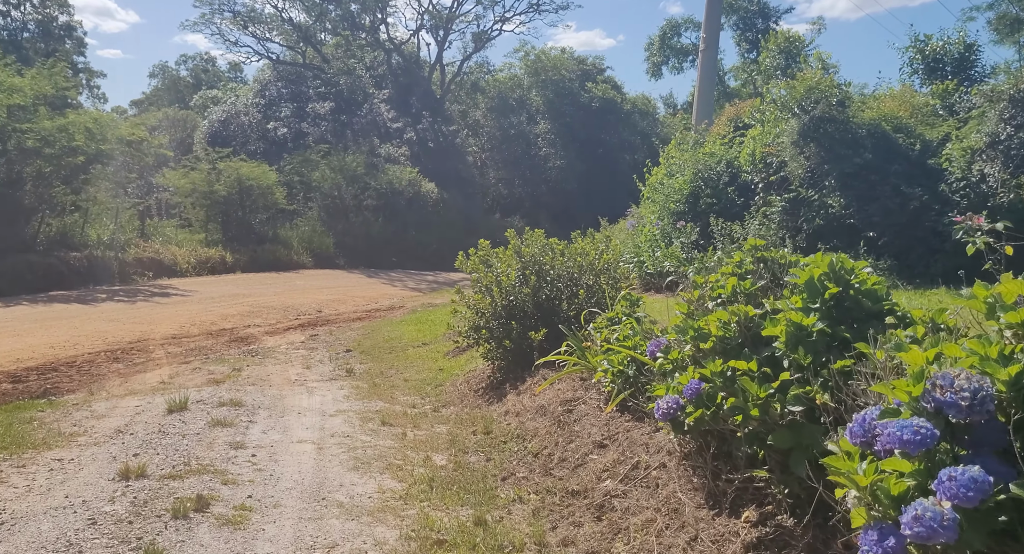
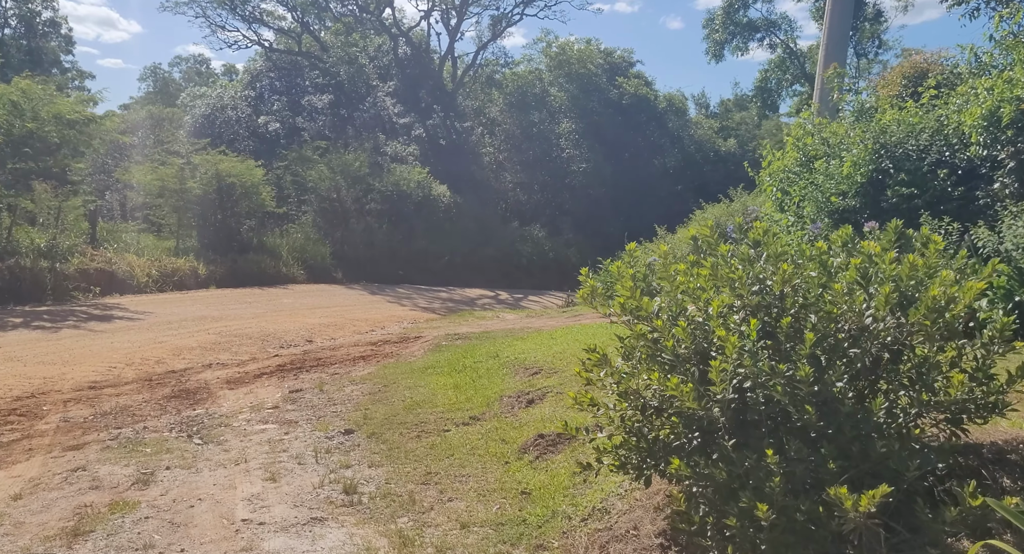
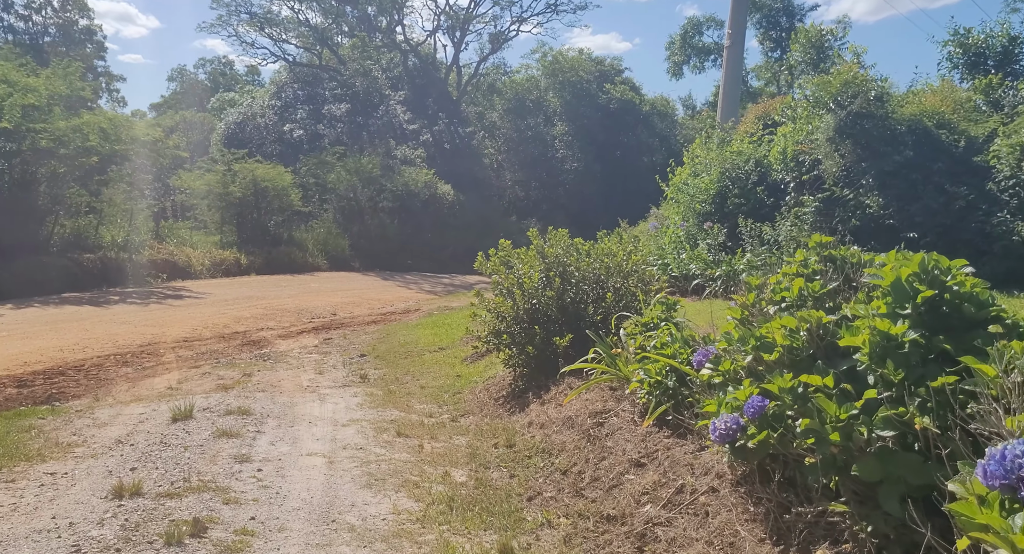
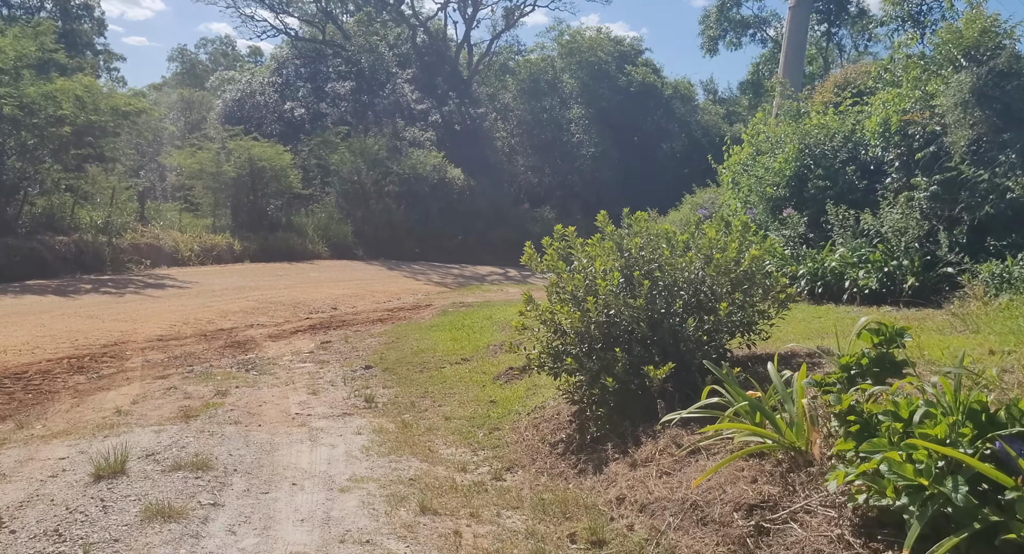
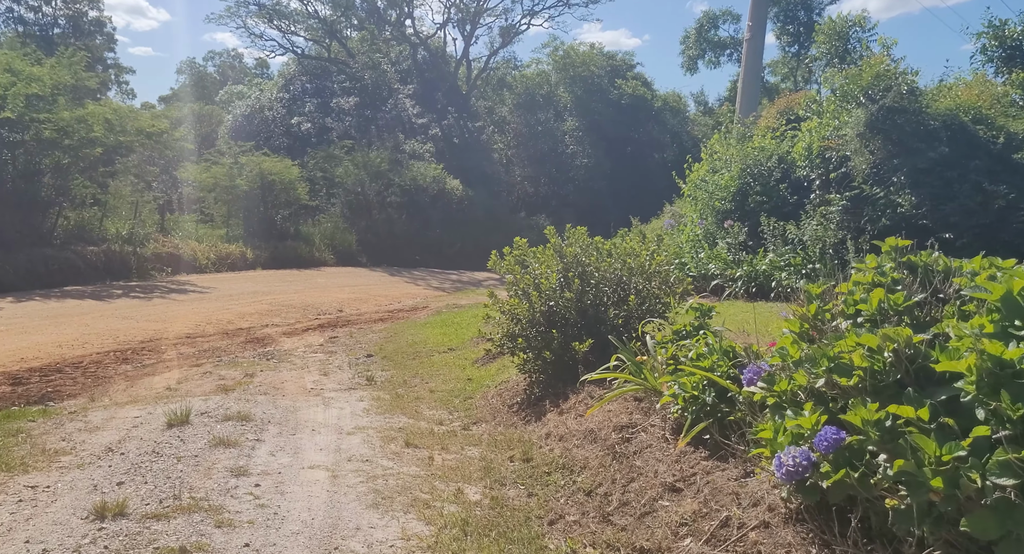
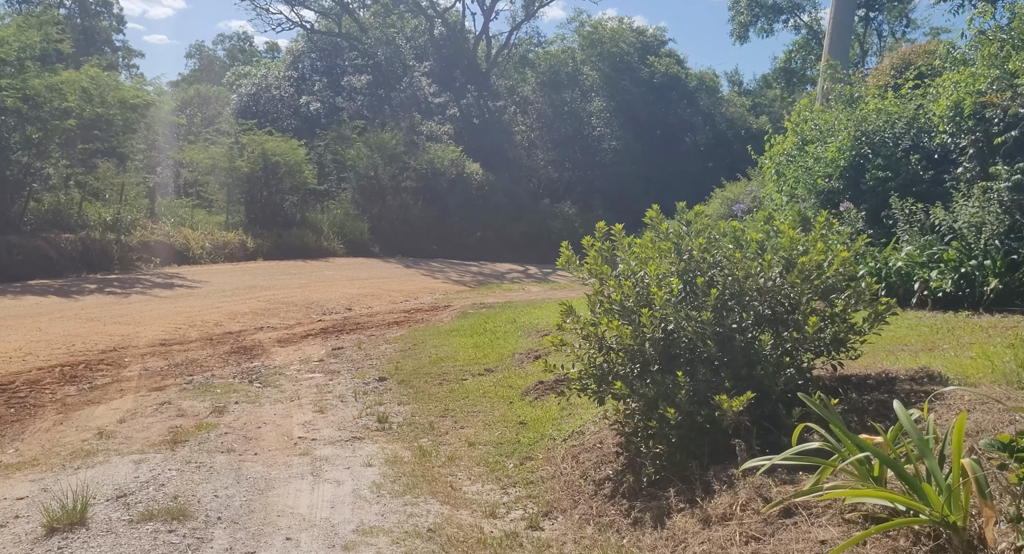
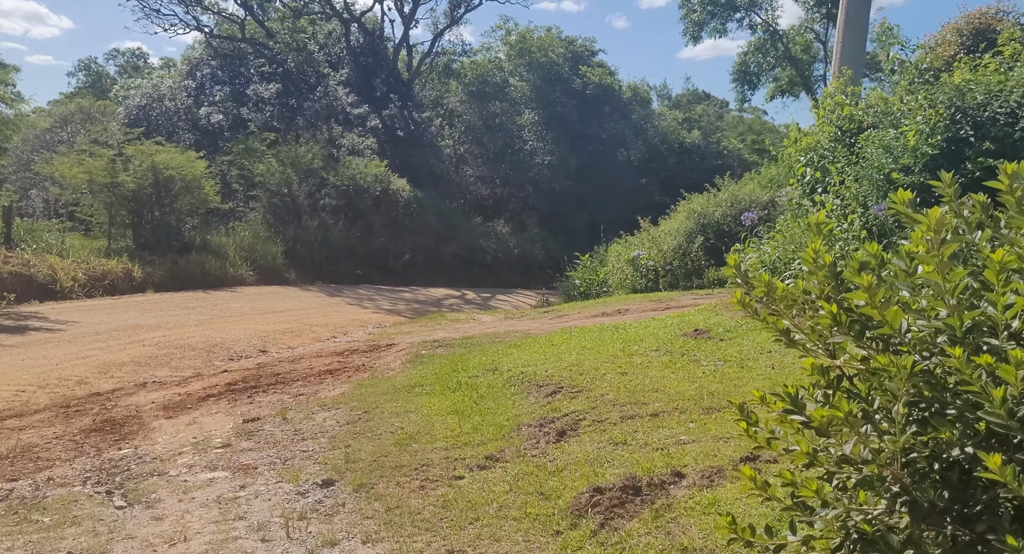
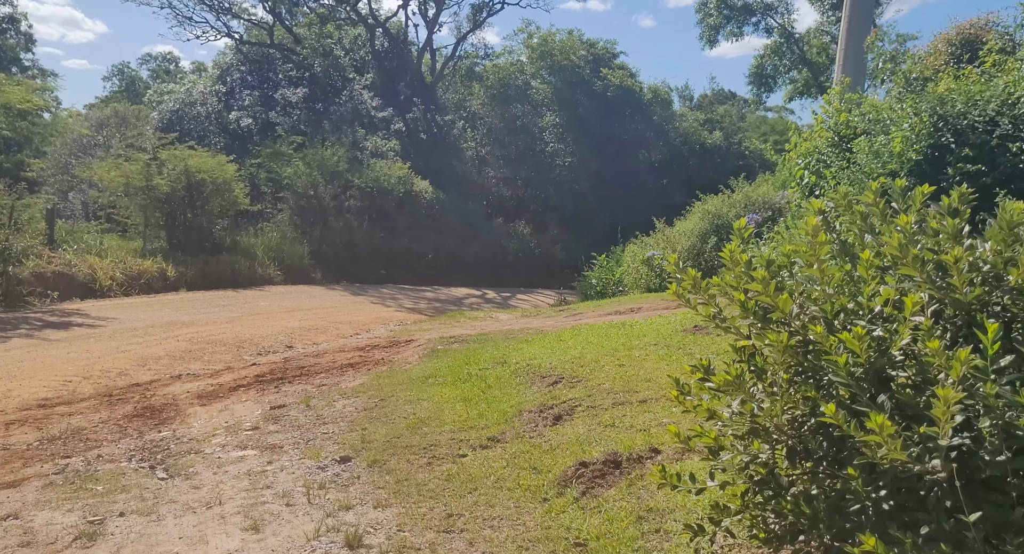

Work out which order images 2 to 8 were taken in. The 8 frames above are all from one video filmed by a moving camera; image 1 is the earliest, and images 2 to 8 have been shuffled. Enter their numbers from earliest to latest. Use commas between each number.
3, 5, 4, 6, 2, 8, 7
